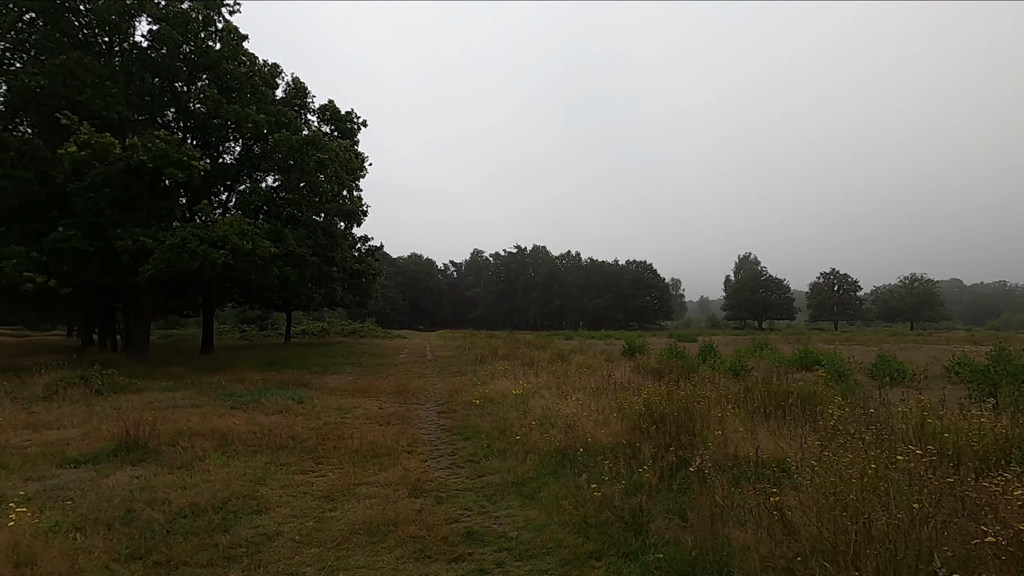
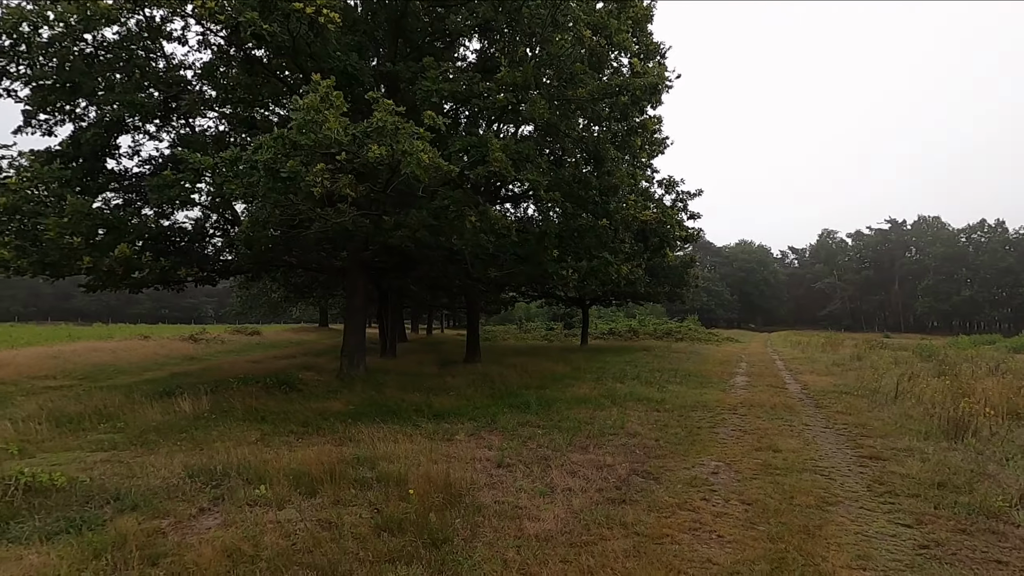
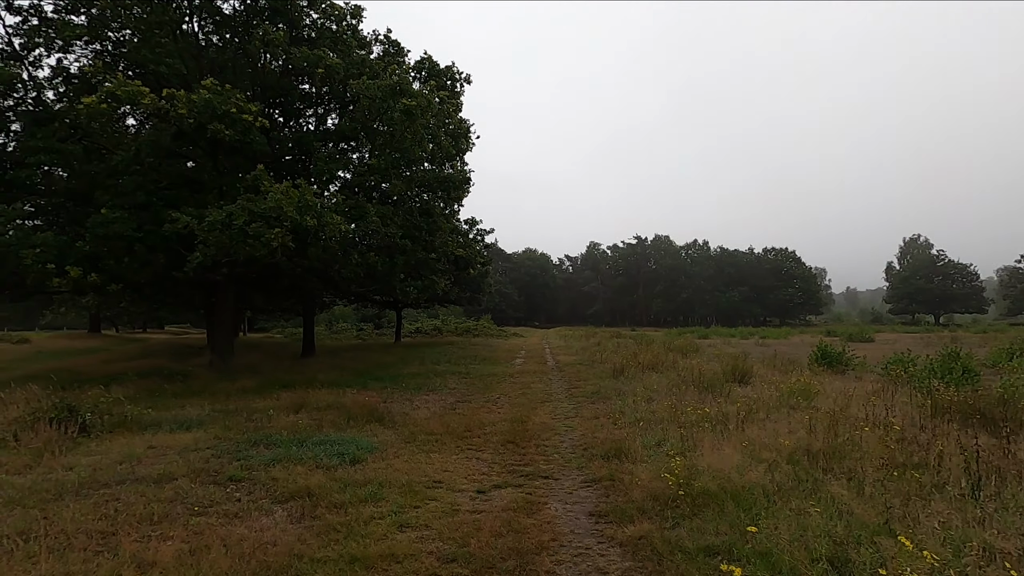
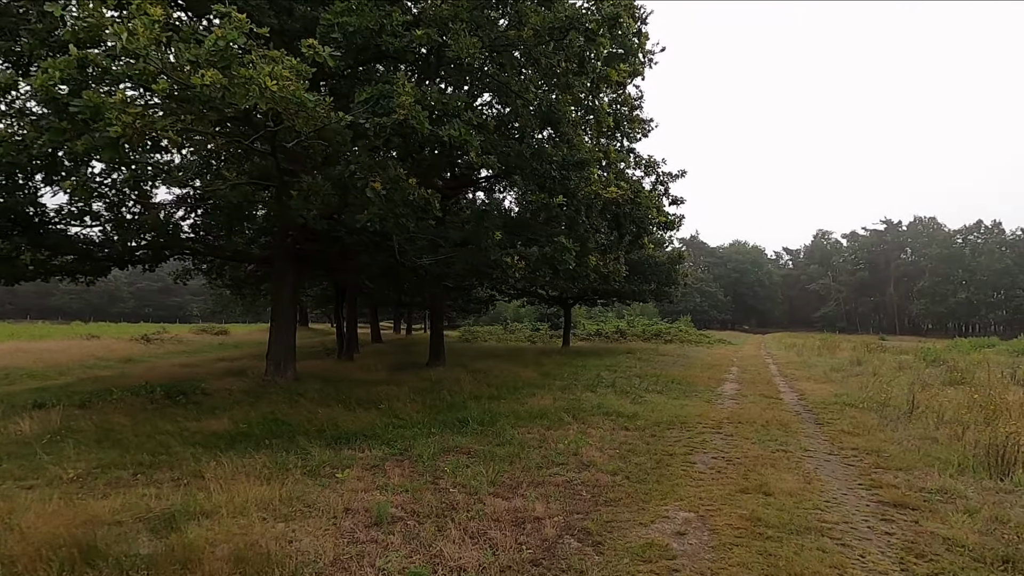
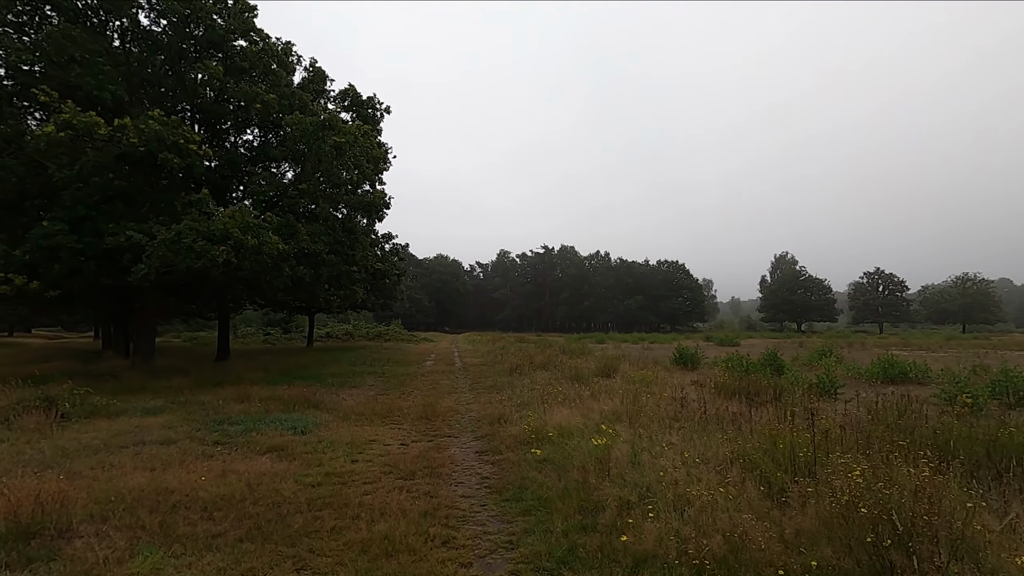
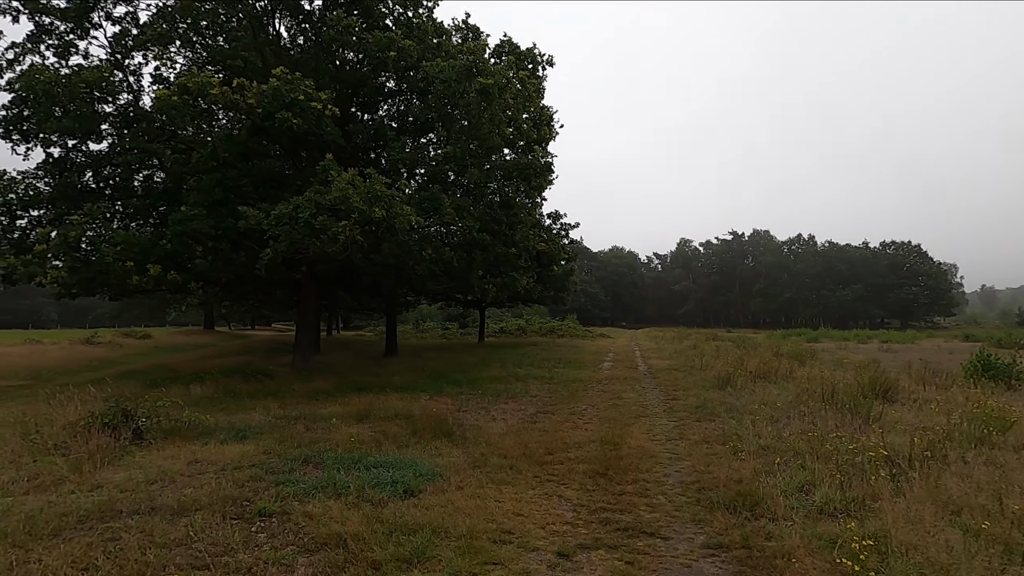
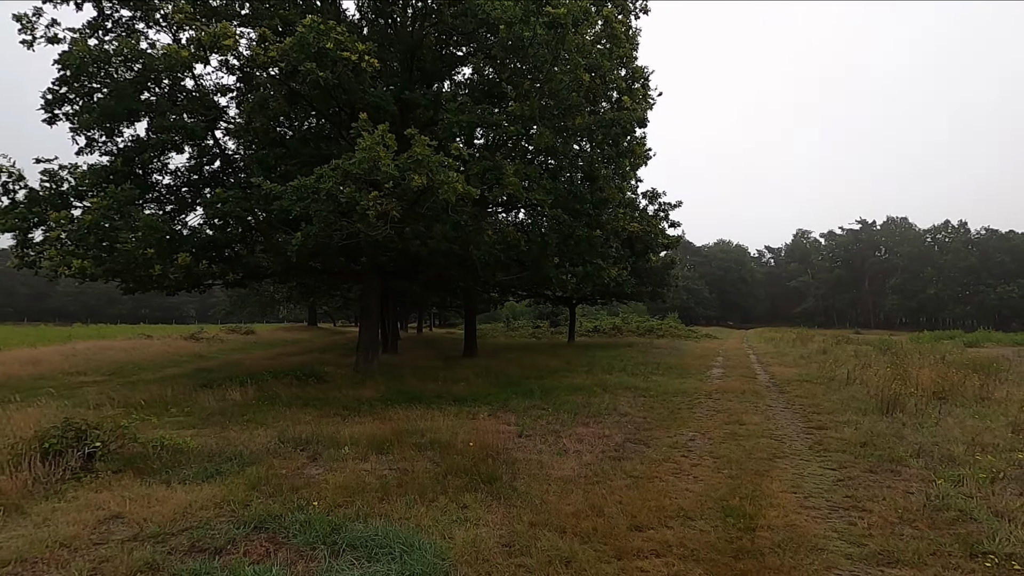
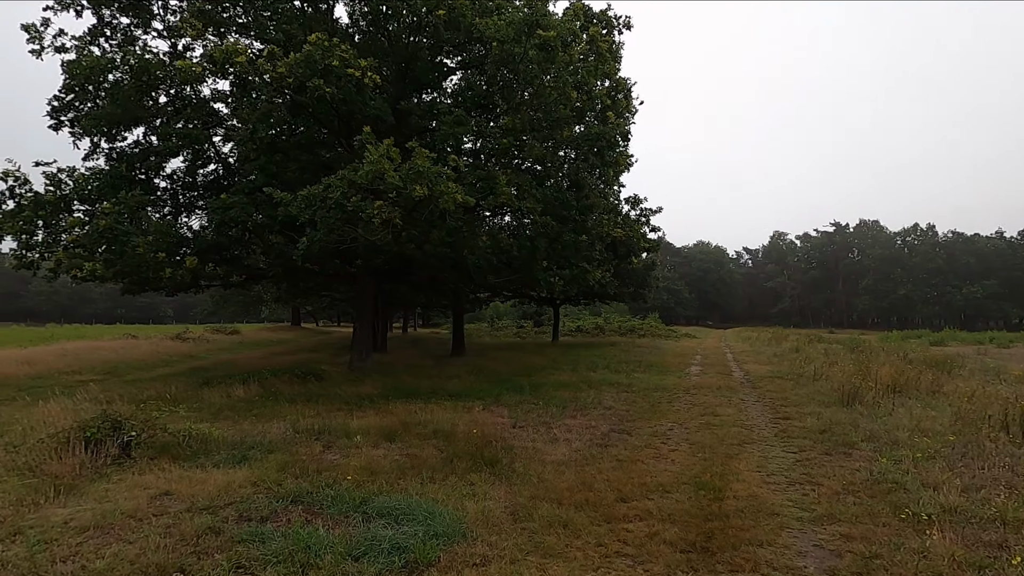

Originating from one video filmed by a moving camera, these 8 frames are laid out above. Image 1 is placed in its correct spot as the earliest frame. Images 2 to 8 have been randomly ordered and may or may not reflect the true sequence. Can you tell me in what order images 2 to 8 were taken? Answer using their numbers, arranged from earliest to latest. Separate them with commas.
5, 3, 6, 8, 7, 2, 4
